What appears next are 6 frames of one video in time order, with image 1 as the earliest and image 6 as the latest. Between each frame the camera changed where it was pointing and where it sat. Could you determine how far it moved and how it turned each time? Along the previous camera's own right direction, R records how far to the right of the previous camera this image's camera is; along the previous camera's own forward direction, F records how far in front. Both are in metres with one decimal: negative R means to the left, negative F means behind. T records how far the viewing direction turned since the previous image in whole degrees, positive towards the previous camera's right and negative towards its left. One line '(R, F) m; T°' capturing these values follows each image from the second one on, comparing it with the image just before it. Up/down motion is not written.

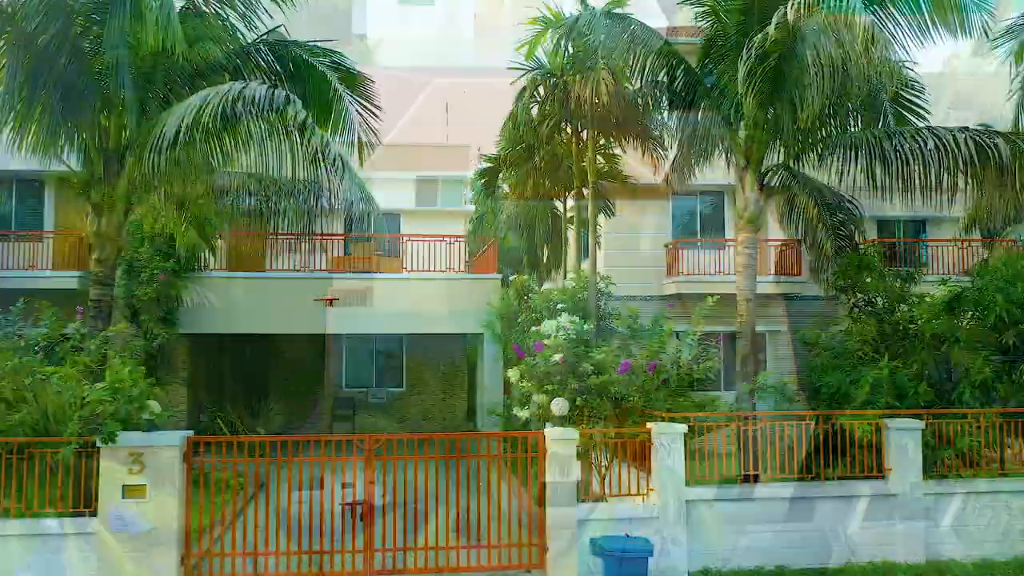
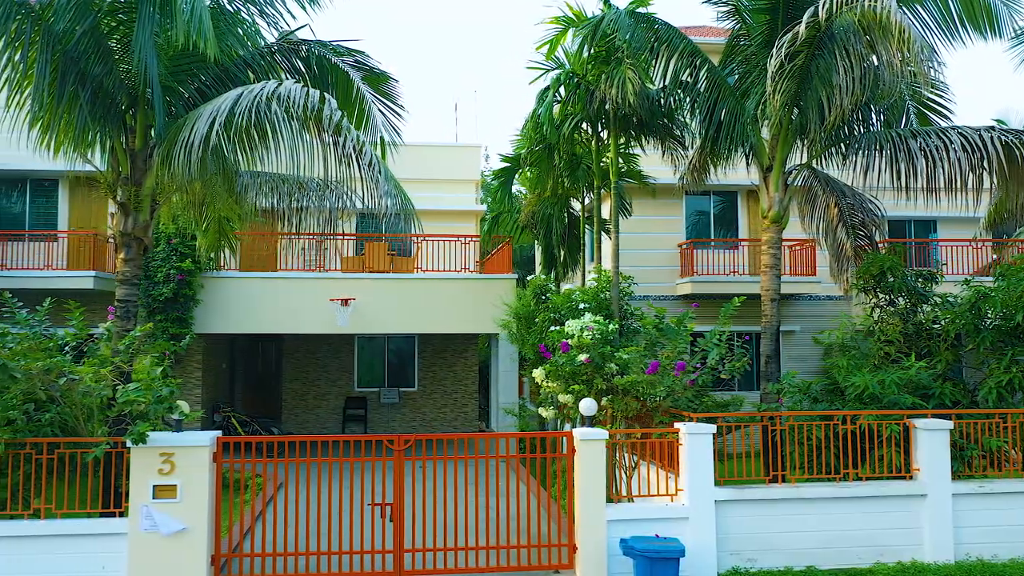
(-0.2, 0.0) m; 0°
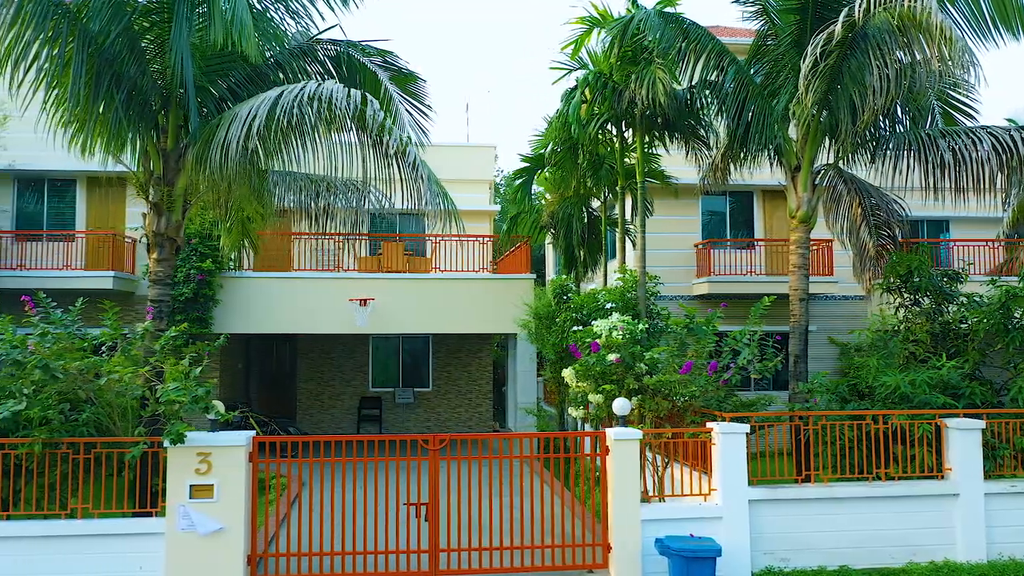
(-0.3, 0.0) m; 0°
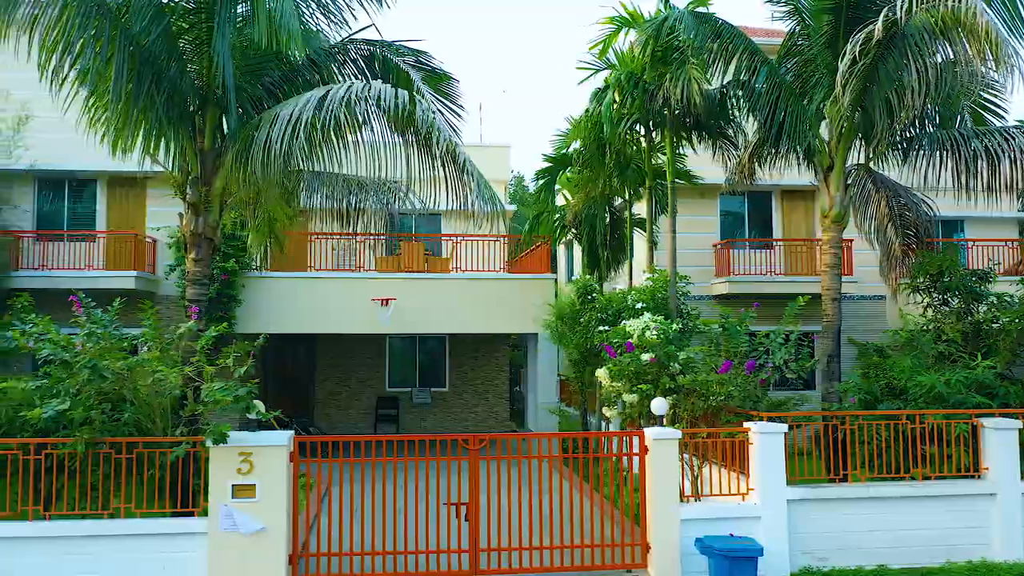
(-0.3, 0.0) m; 0°
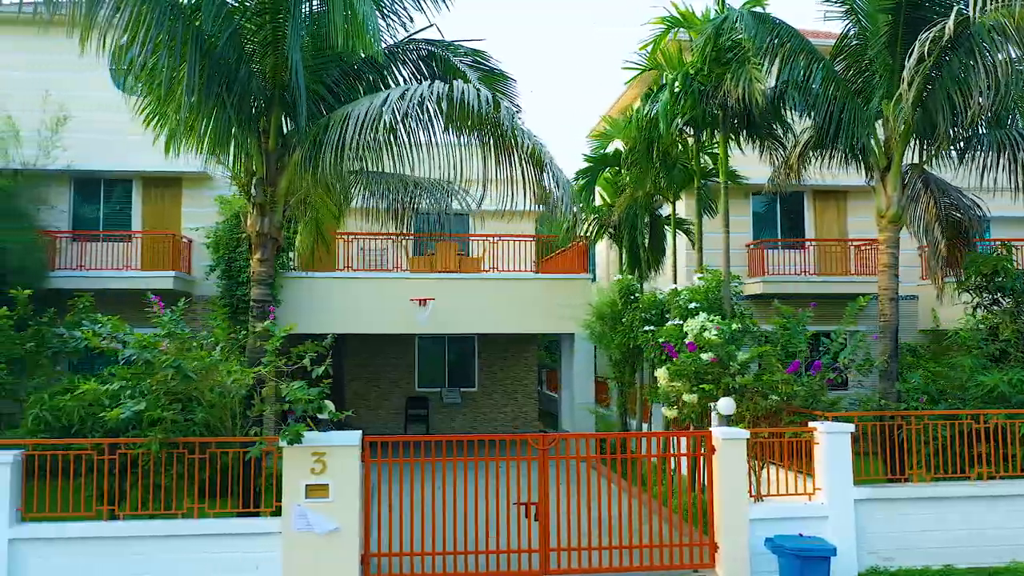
(-0.6, 0.0) m; 0°
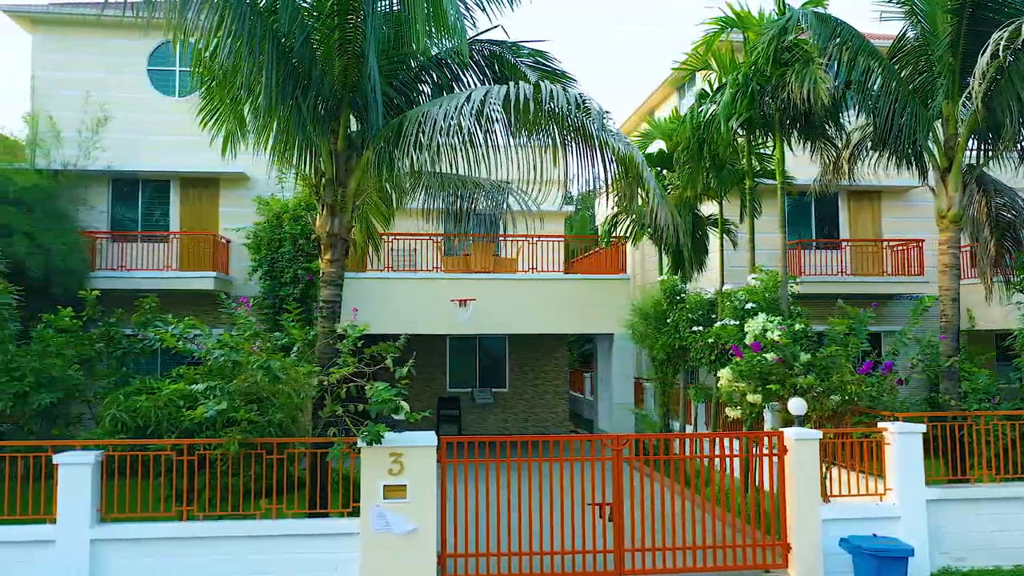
(-0.6, 0.0) m; 0°
